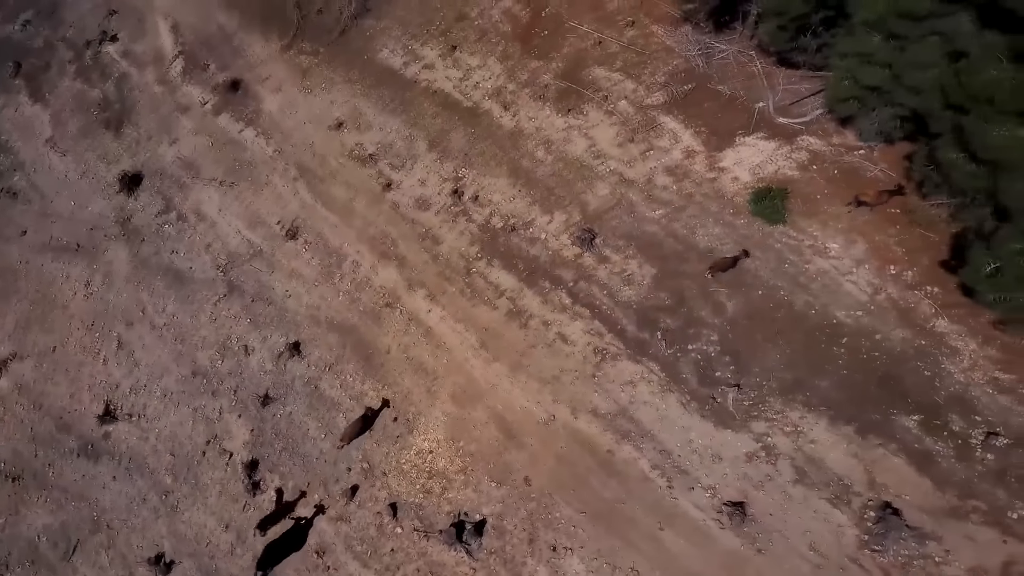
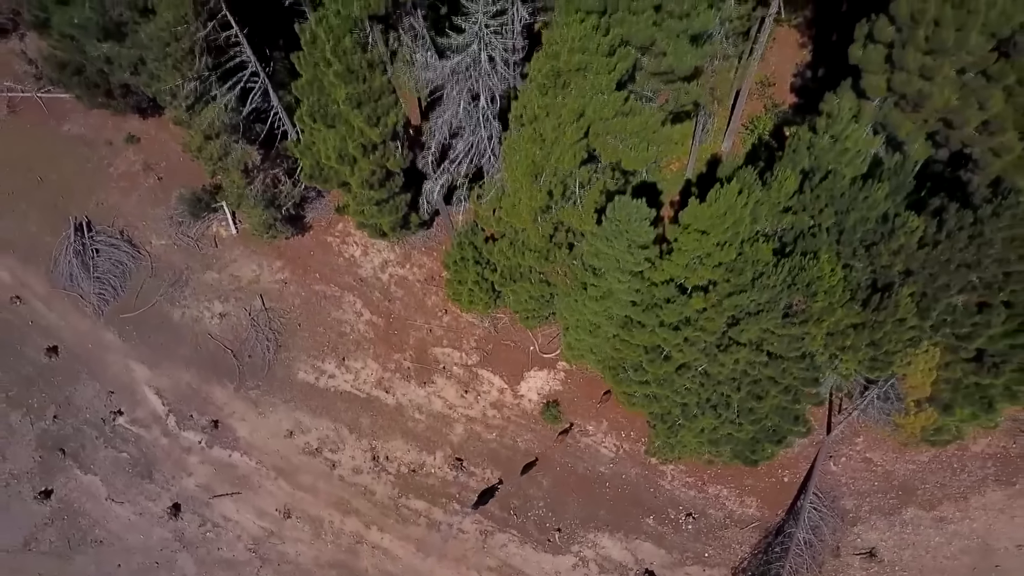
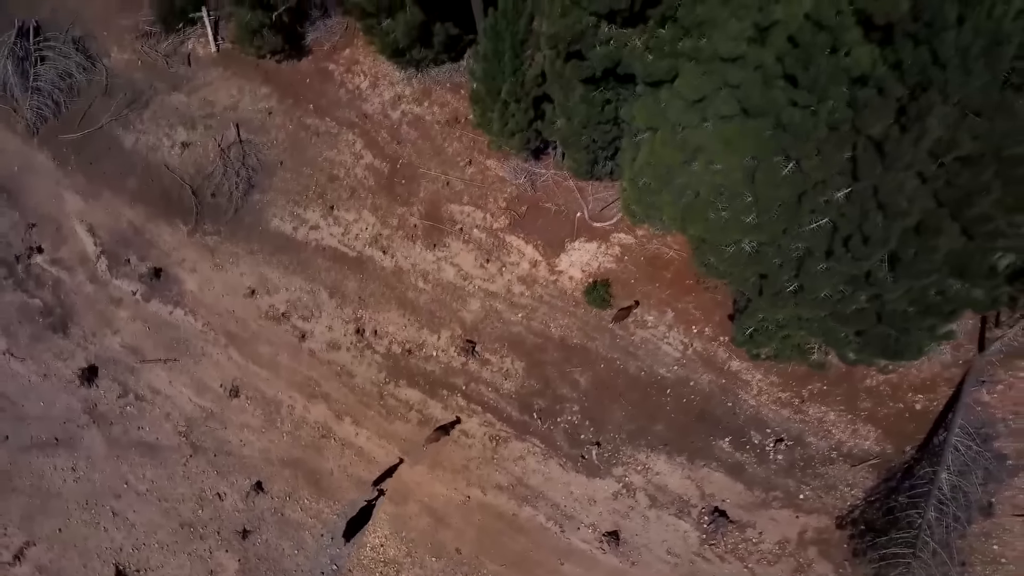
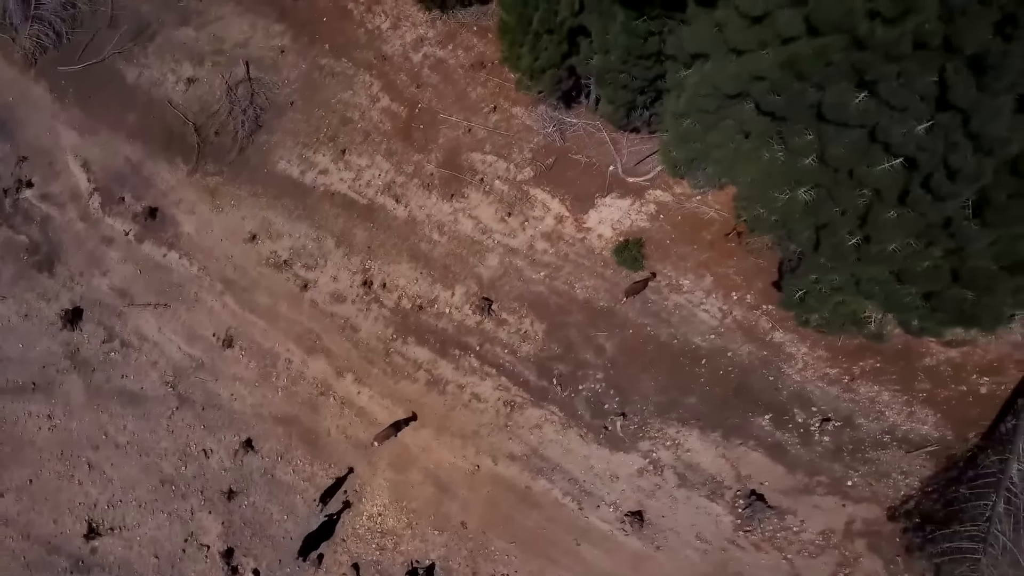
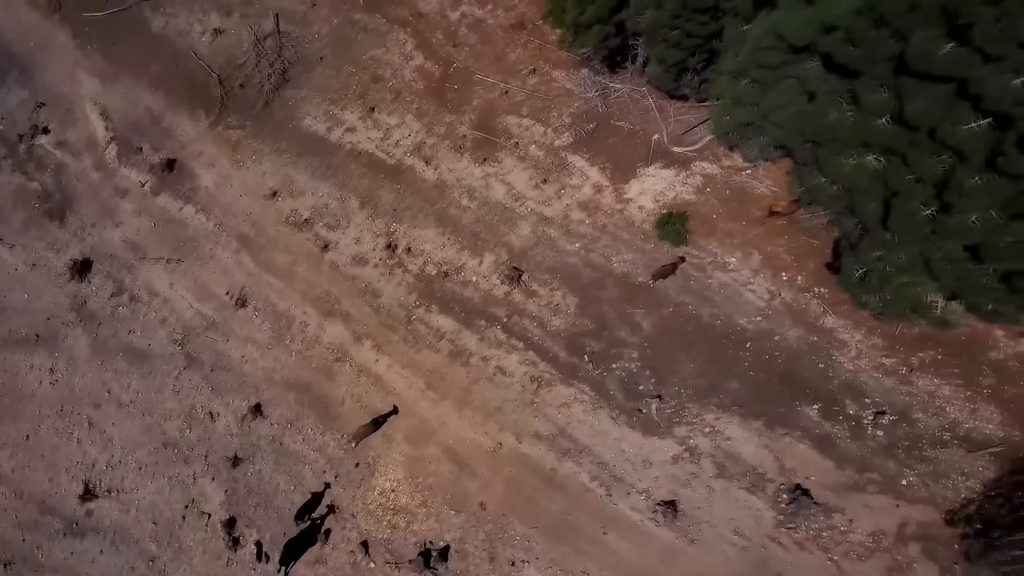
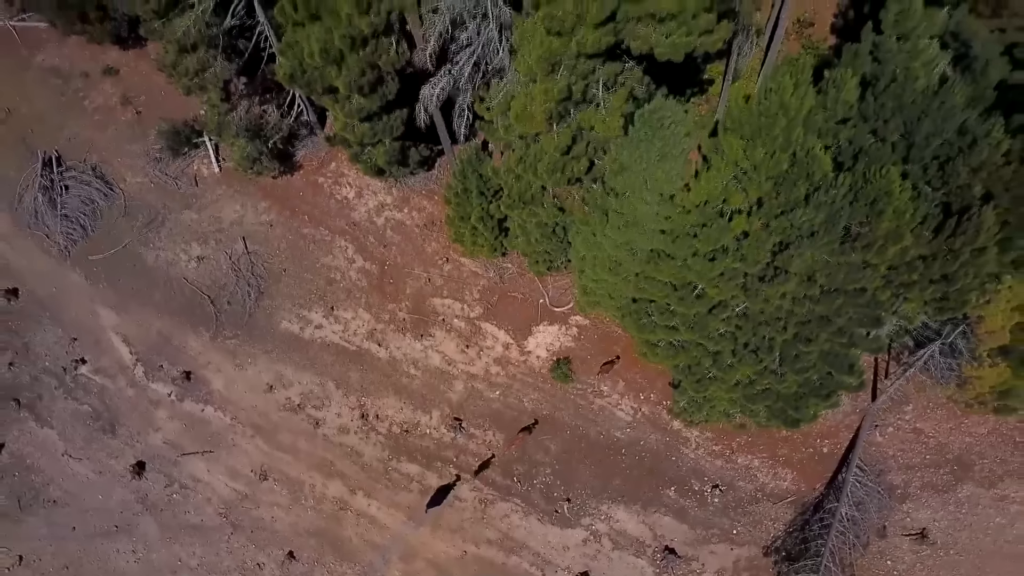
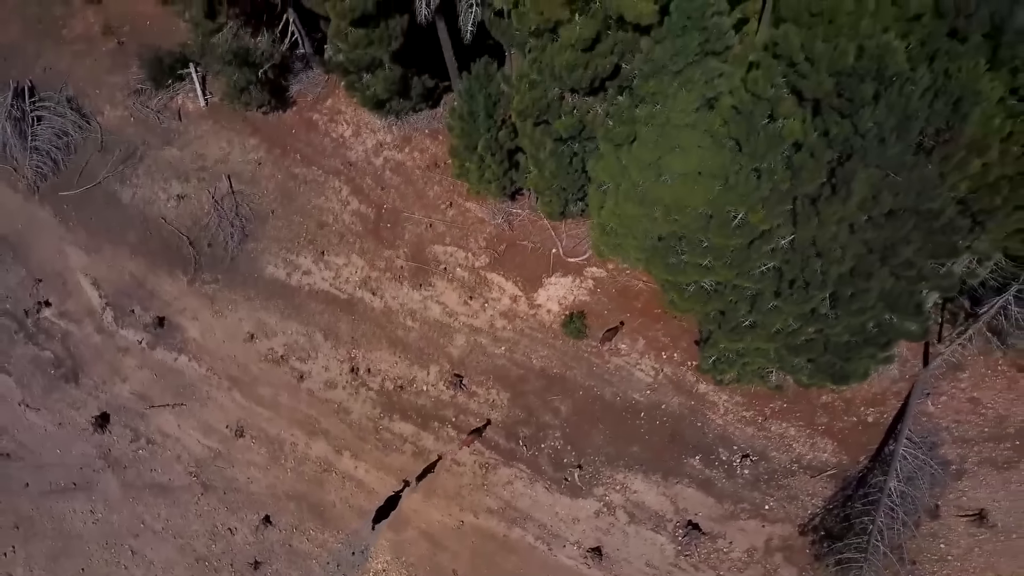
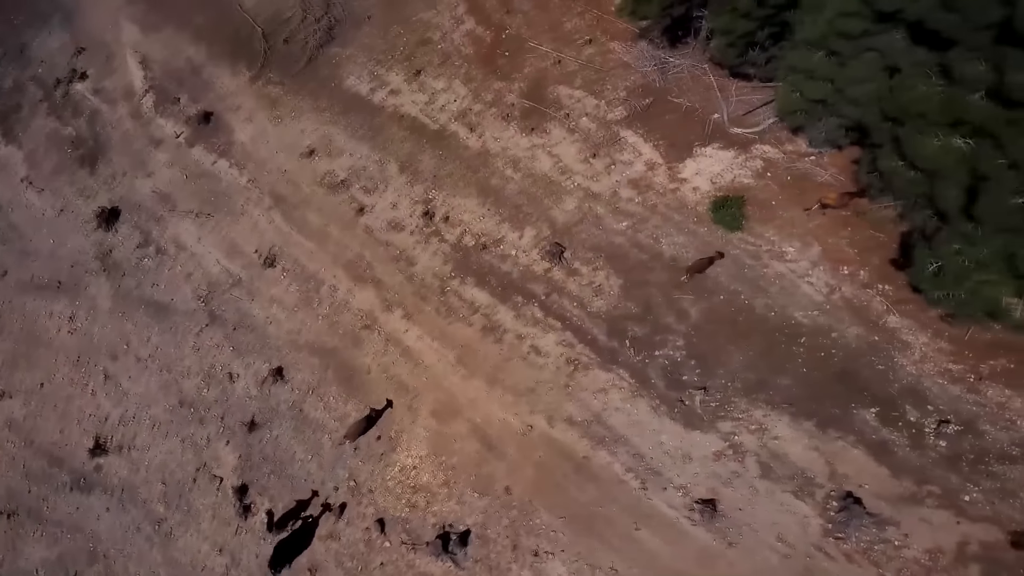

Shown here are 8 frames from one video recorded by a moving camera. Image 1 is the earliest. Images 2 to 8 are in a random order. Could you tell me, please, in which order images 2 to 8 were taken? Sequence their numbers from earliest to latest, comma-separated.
8, 5, 4, 3, 7, 6, 2
